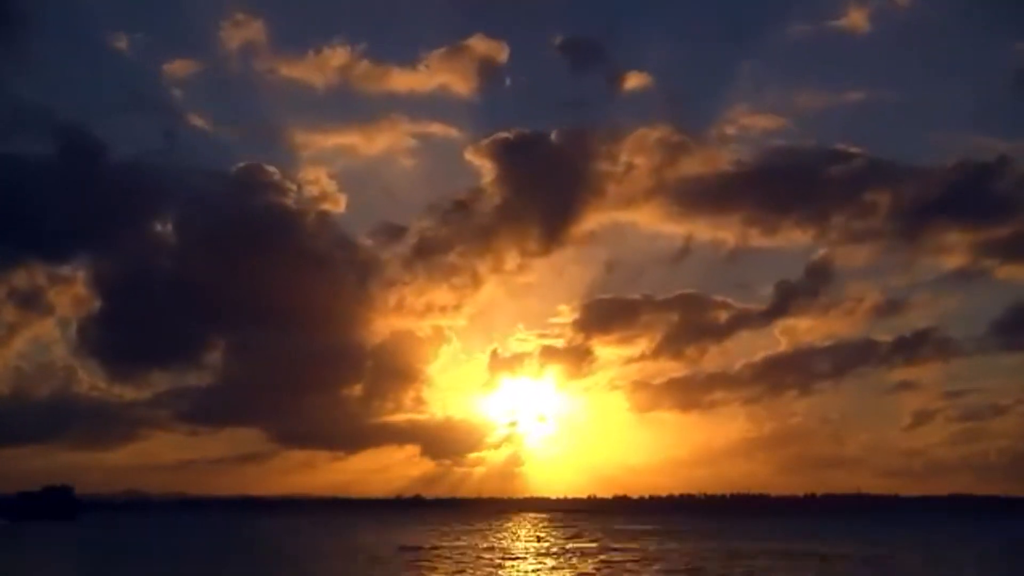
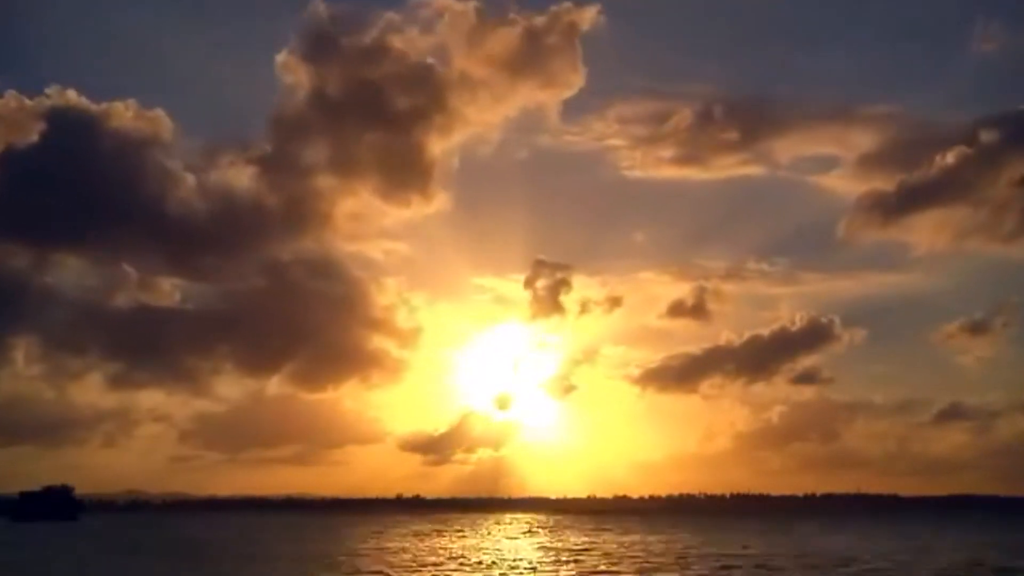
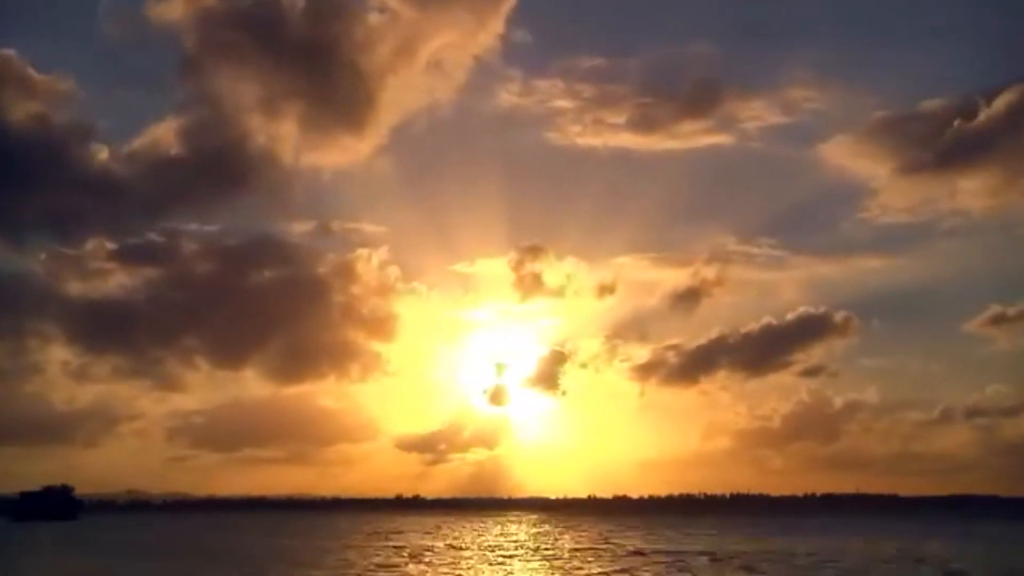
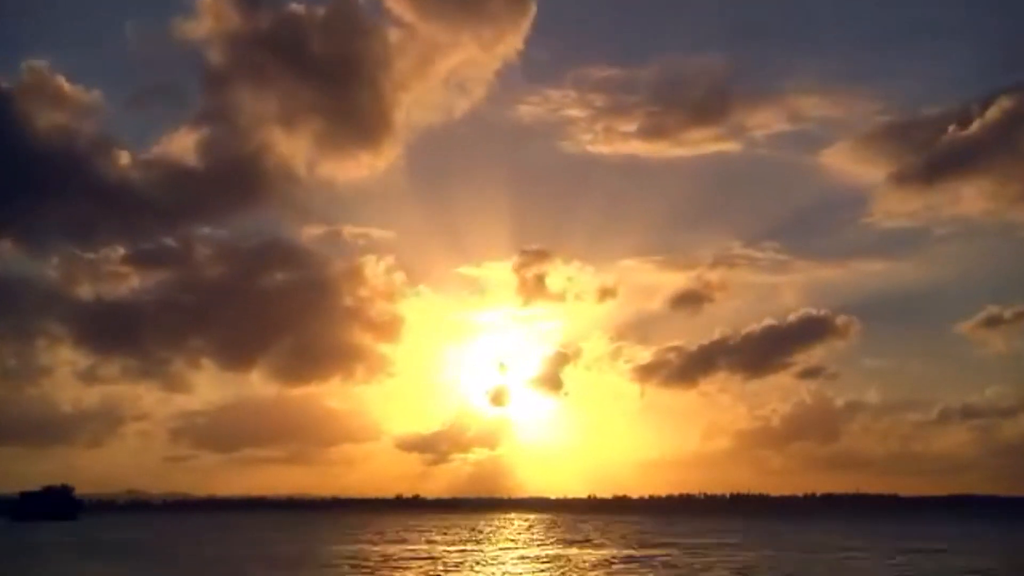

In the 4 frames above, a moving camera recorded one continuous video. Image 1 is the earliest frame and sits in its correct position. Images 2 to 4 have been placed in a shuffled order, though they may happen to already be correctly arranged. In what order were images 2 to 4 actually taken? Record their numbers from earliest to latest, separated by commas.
2, 4, 3
